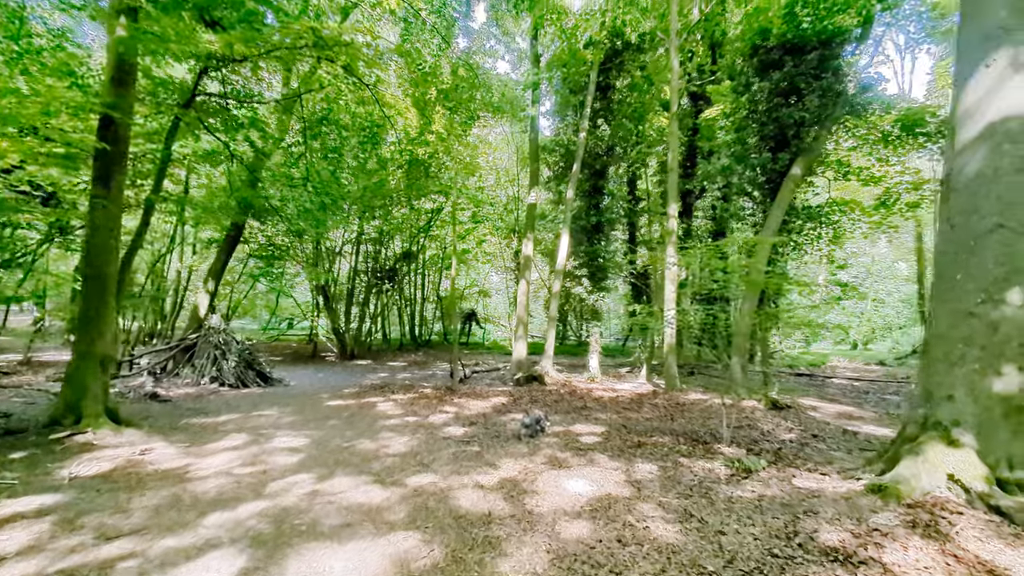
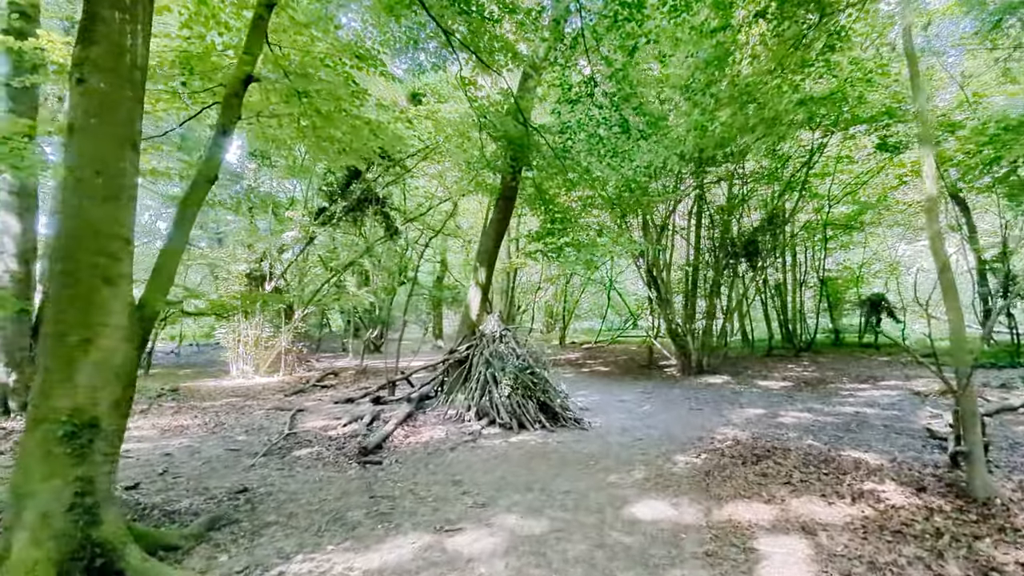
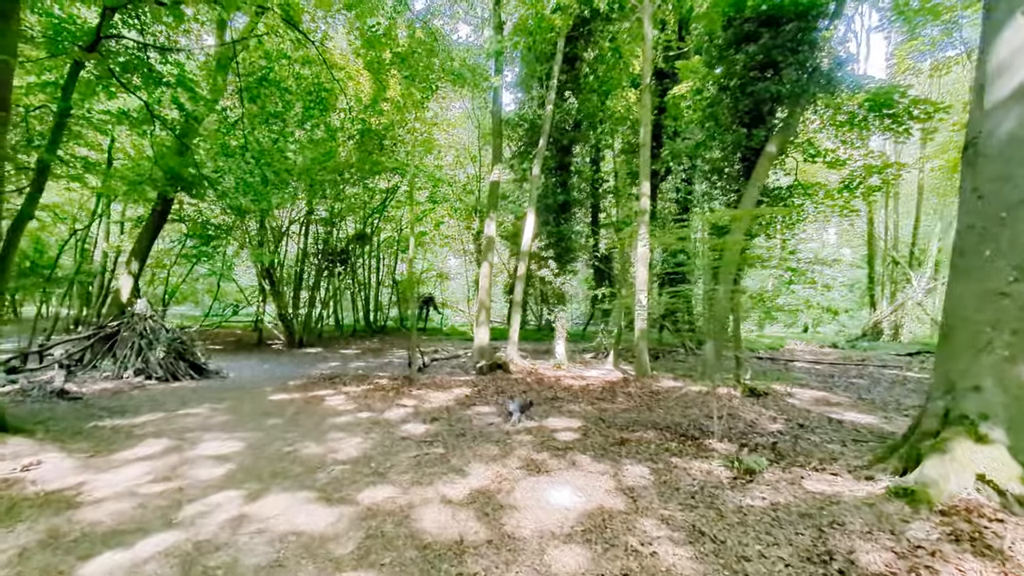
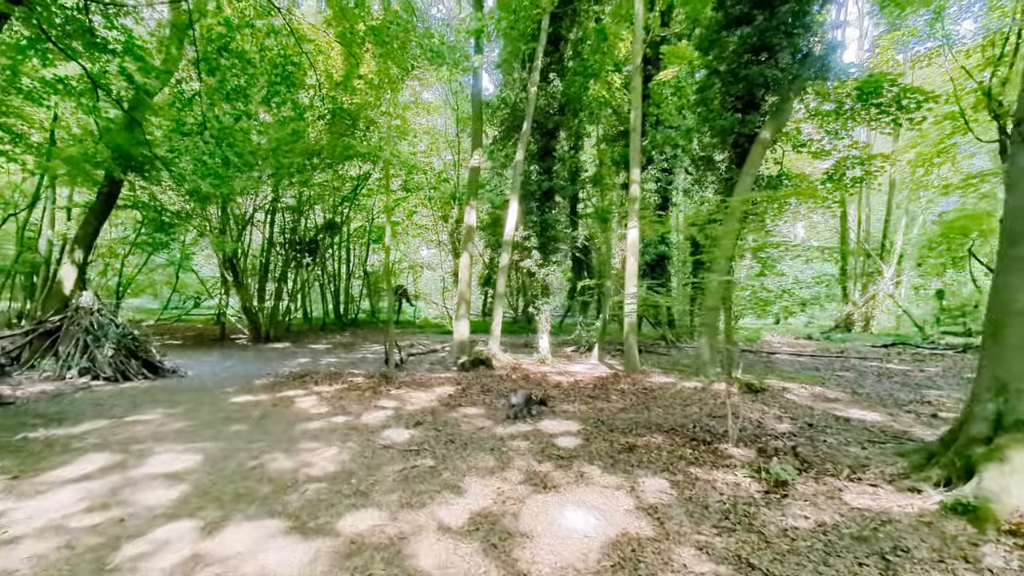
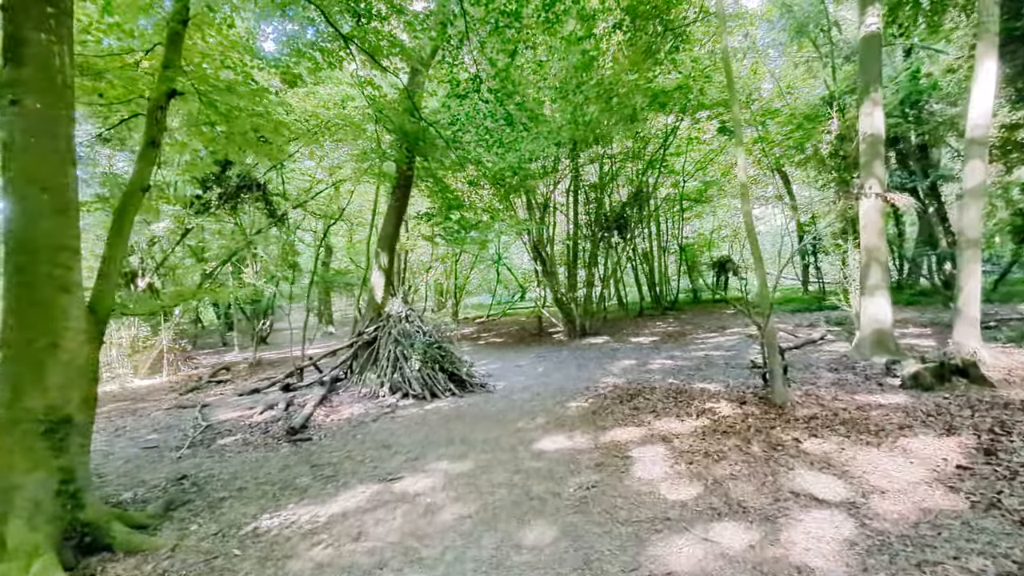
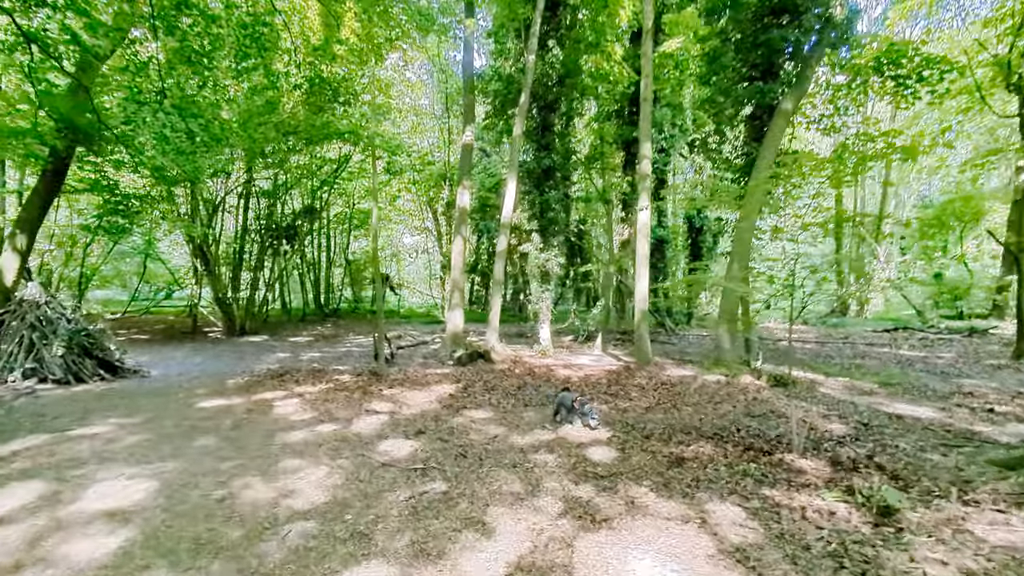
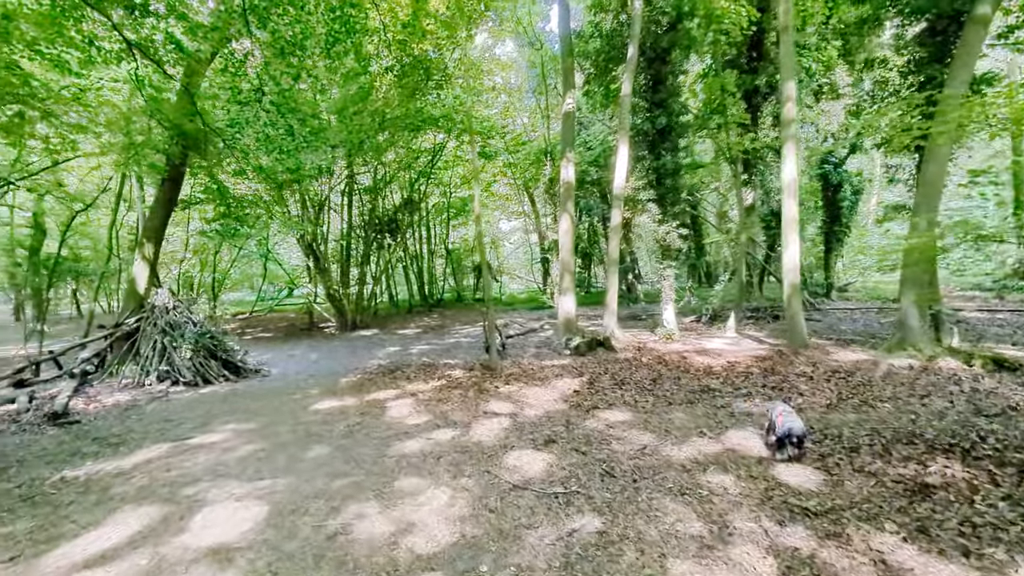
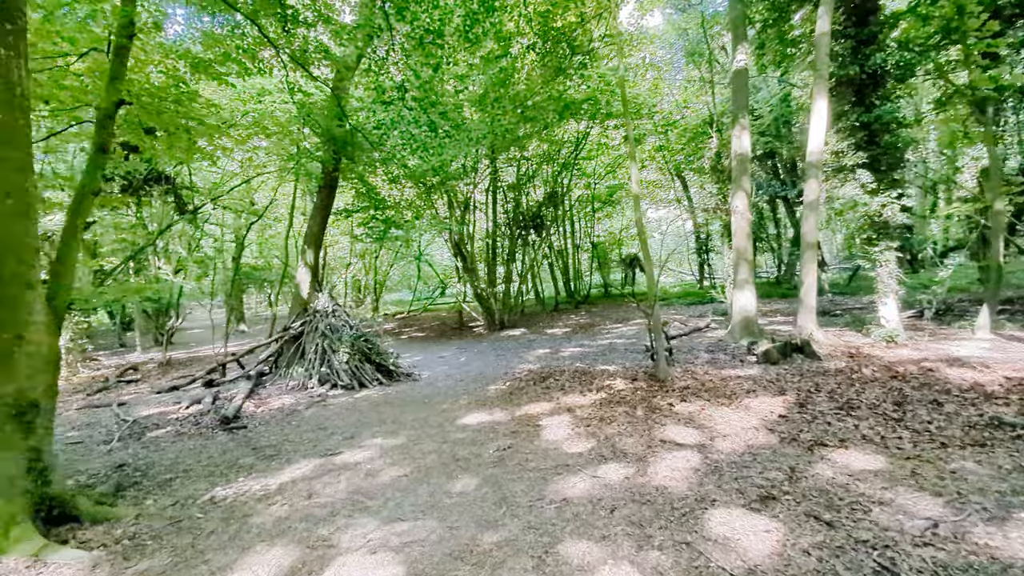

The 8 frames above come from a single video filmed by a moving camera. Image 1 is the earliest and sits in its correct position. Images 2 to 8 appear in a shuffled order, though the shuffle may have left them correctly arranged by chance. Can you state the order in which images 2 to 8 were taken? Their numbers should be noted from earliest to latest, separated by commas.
3, 4, 6, 7, 8, 5, 2
